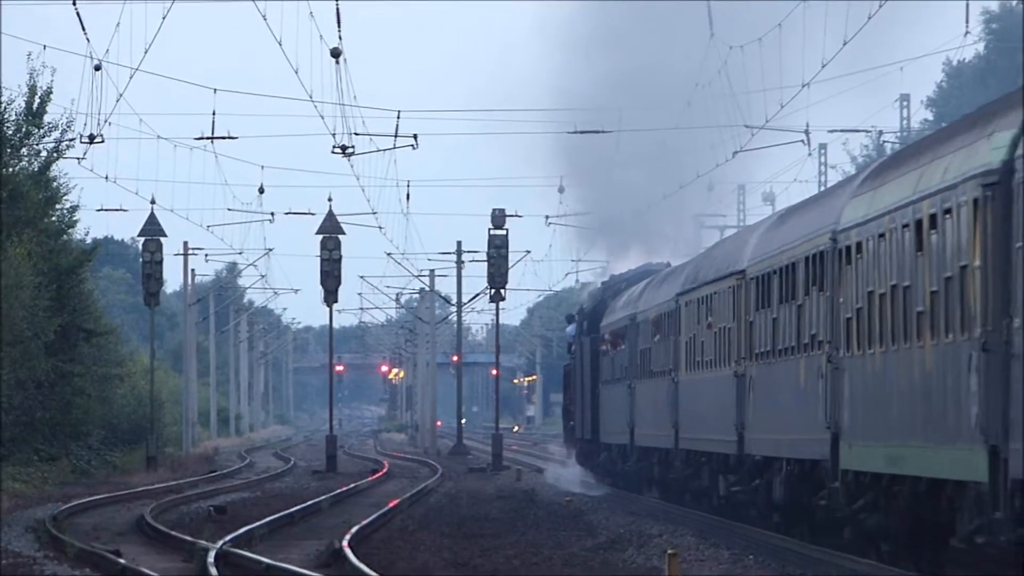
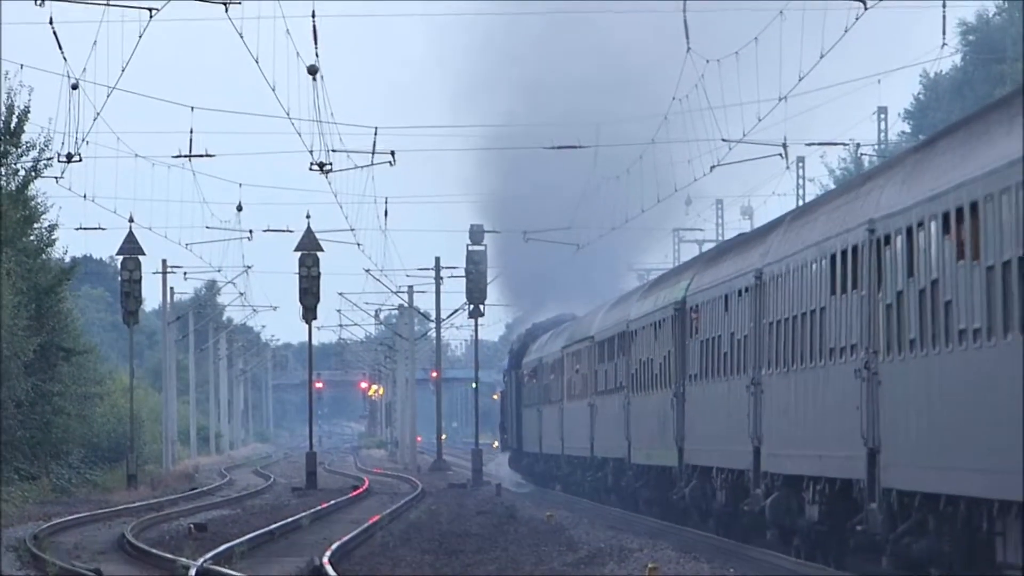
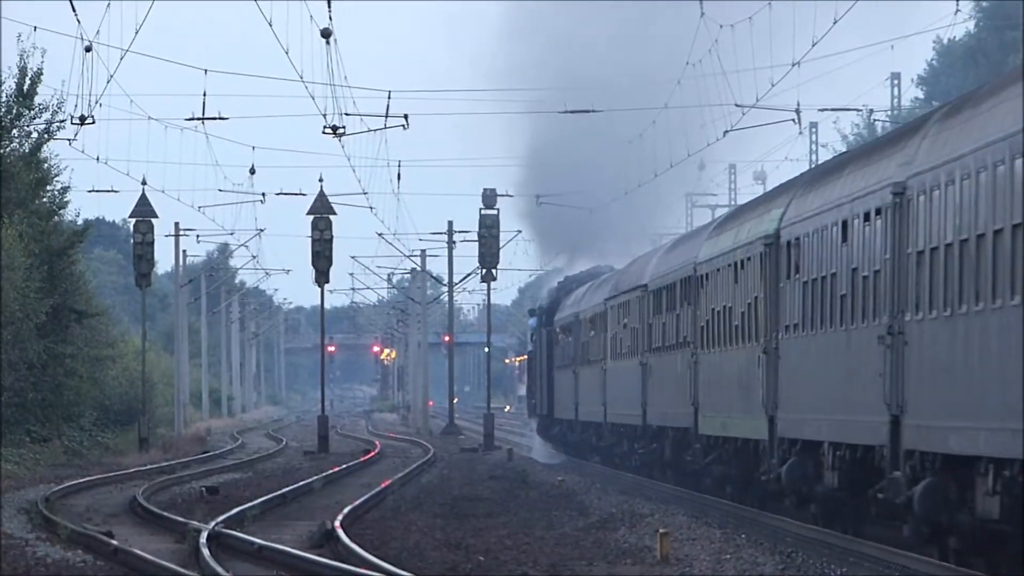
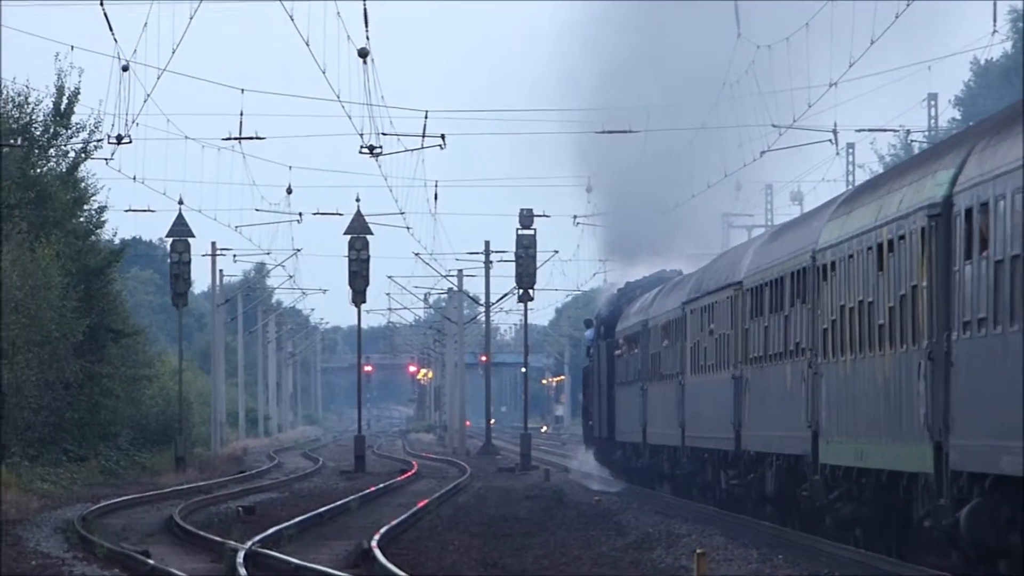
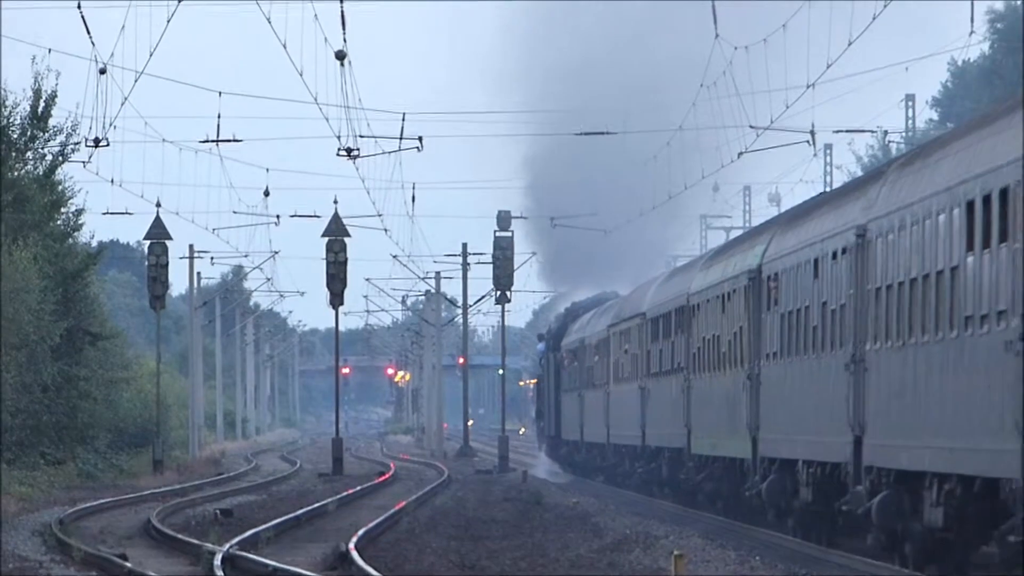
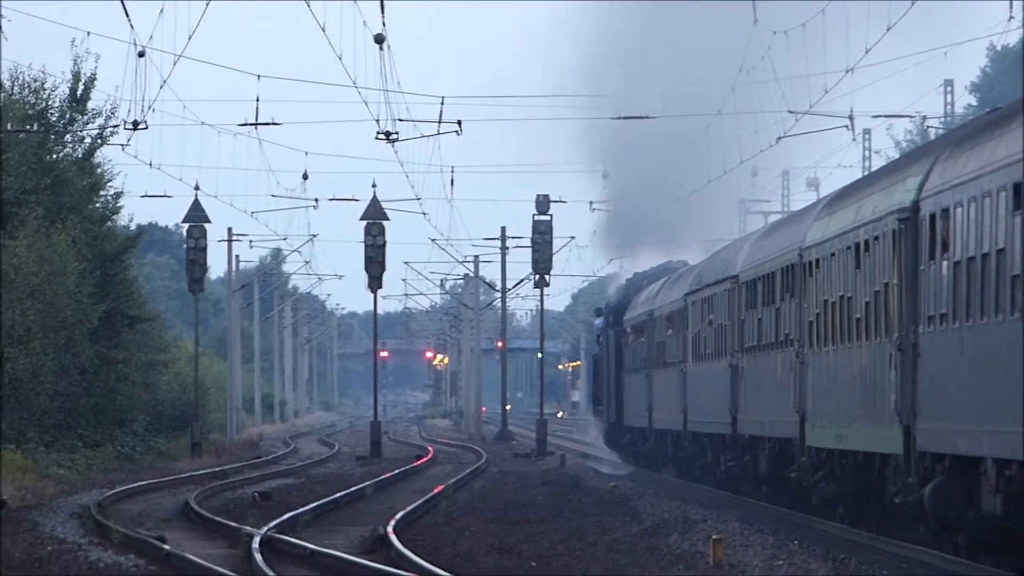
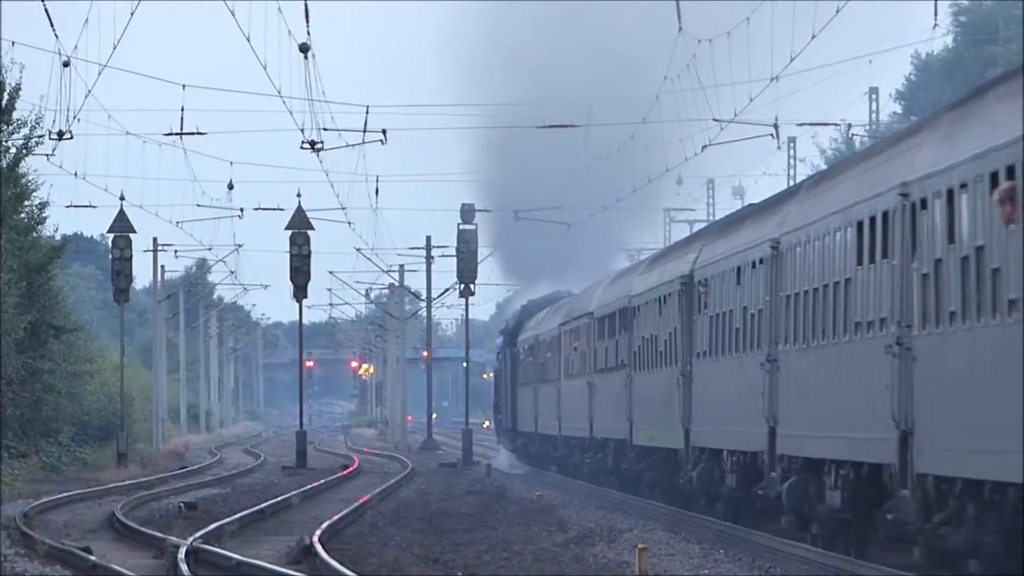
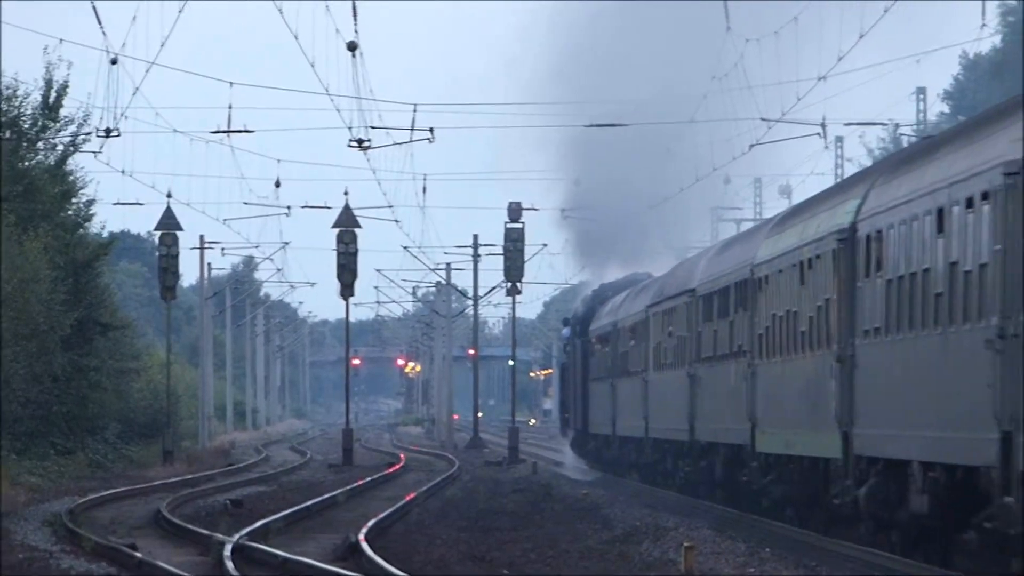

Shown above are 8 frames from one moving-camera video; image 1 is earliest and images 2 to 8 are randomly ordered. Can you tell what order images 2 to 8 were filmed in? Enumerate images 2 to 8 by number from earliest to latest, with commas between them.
4, 6, 8, 3, 5, 7, 2
